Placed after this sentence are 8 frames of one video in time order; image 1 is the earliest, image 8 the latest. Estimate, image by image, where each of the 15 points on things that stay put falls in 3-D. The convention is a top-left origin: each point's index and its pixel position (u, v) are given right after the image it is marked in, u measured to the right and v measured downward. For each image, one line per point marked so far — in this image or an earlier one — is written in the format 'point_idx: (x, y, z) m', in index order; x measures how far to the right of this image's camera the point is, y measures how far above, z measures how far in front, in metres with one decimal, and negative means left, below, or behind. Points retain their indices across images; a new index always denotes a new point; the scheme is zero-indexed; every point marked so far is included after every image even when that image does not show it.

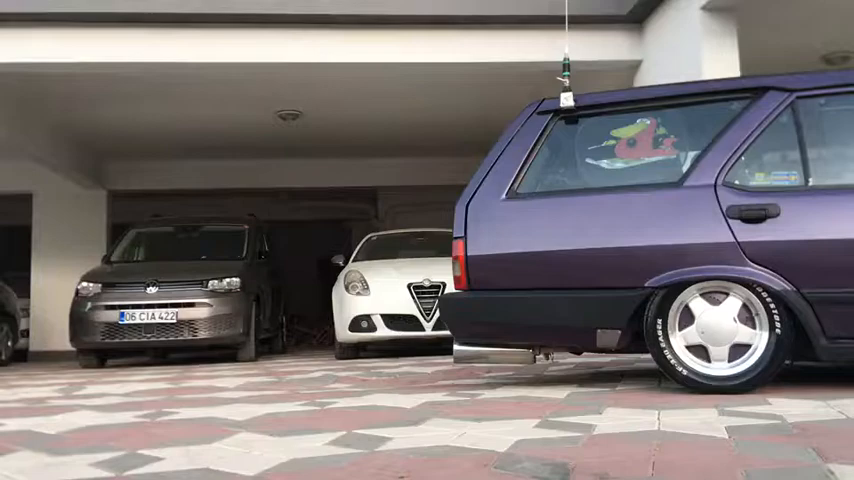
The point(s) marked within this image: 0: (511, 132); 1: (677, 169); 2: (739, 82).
0: (+0.7, +0.9, +4.4) m
1: (+2.0, +0.6, +4.1) m
2: (+2.5, +1.3, +4.1) m
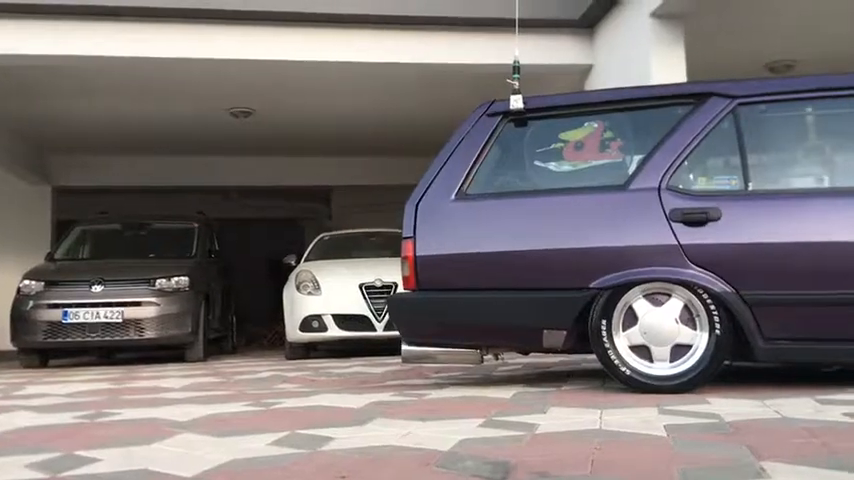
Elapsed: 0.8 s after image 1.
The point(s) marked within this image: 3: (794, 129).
0: (+0.3, +0.9, +4.4) m
1: (+1.6, +0.6, +4.2) m
2: (+2.1, +1.3, +4.2) m
3: (+2.9, +0.9, +4.1) m
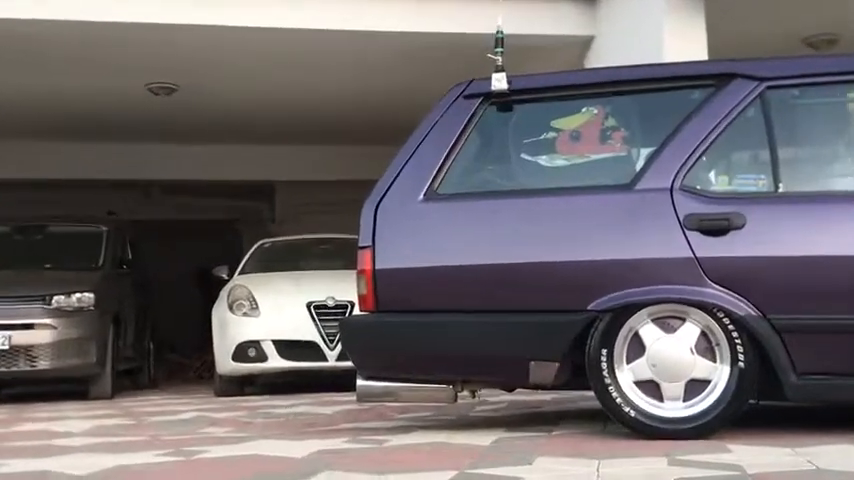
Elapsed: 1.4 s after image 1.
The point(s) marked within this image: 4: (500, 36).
0: (0.0, +0.9, +3.6) m
1: (+1.3, +0.5, +3.4) m
2: (+1.9, +1.2, +3.5) m
3: (+2.7, +0.8, +3.4) m
4: (+0.5, +1.4, +3.6) m
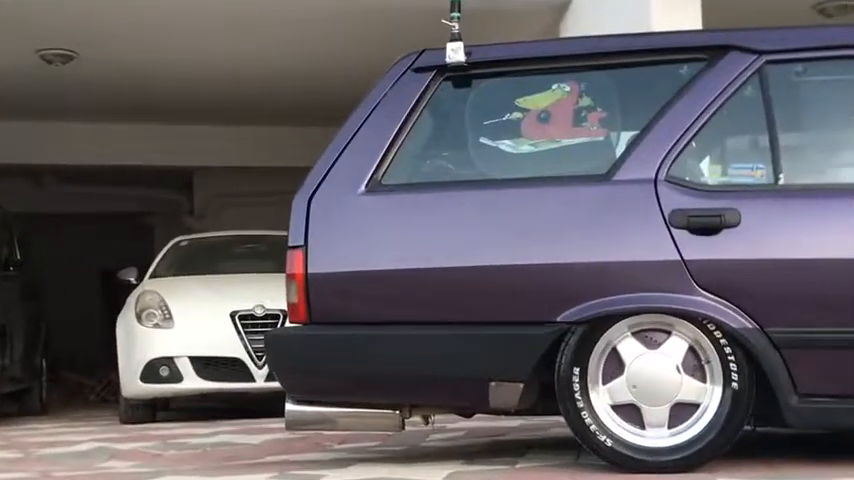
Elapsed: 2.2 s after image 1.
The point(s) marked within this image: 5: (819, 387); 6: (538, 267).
0: (-0.3, +0.9, +3.1) m
1: (+1.0, +0.5, +2.9) m
2: (+1.5, +1.2, +3.0) m
3: (+2.3, +0.8, +2.9) m
4: (+0.2, +1.4, +3.0) m
5: (+2.2, -0.8, +2.8) m
6: (+0.6, -0.2, +2.8) m
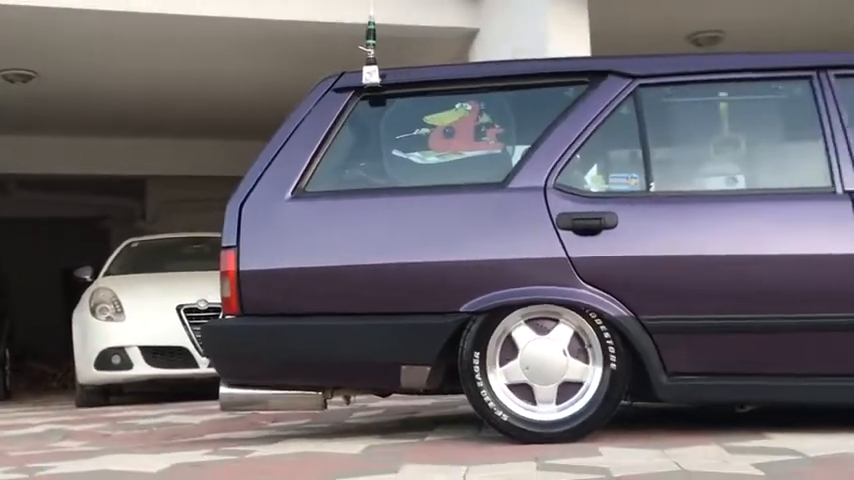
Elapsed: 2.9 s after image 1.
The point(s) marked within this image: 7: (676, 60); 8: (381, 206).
0: (-0.9, +0.9, +3.5) m
1: (+0.5, +0.5, +3.3) m
2: (+1.0, +1.2, +3.4) m
3: (+1.8, +0.8, +3.4) m
4: (-0.4, +1.4, +3.4) m
5: (+1.7, -0.8, +3.3) m
6: (+0.1, -0.2, +3.2) m
7: (+1.7, +1.2, +3.4) m
8: (-0.3, +0.2, +3.3) m
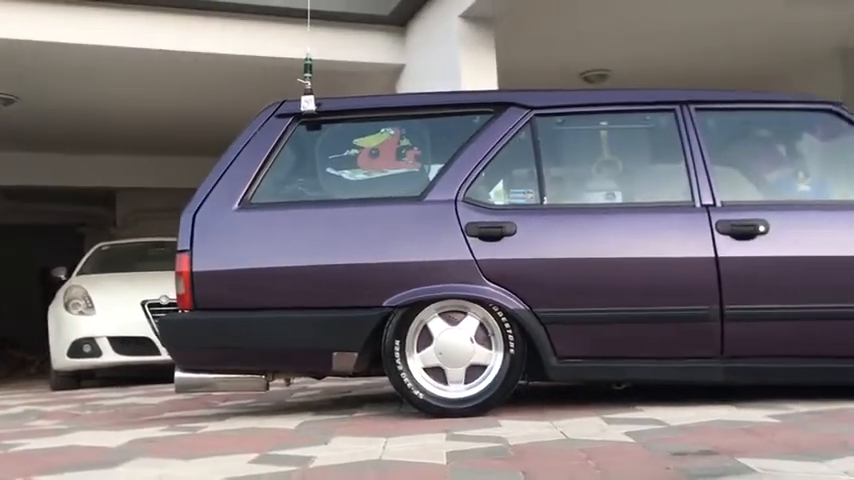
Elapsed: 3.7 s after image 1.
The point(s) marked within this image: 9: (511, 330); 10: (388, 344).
0: (-1.4, +0.8, +4.0) m
1: (-0.1, +0.4, +3.9) m
2: (+0.4, +1.1, +4.0) m
3: (+1.3, +0.8, +4.0) m
4: (-0.9, +1.4, +4.0) m
5: (+1.1, -0.8, +3.9) m
6: (-0.5, -0.2, +3.8) m
7: (+1.1, +1.2, +4.1) m
8: (-0.8, +0.2, +3.9) m
9: (+0.6, -0.7, +3.9) m
10: (-0.3, -0.8, +3.9) m
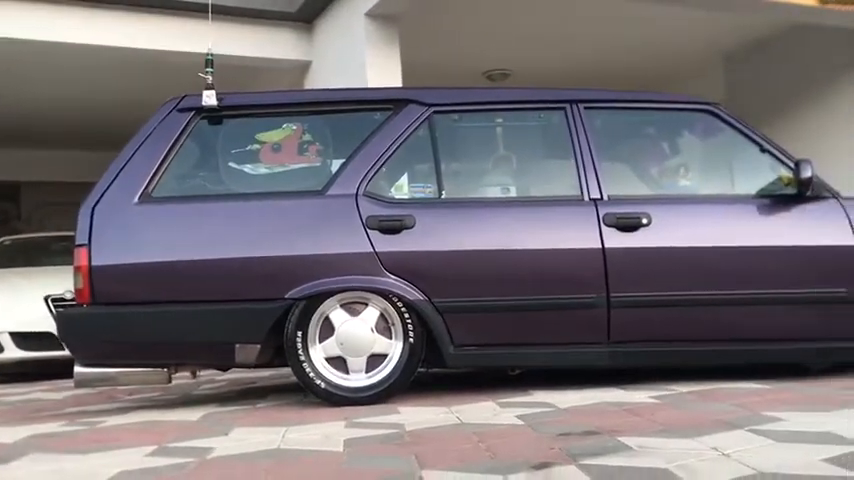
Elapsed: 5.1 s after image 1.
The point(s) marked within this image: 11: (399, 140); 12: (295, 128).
0: (-2.2, +0.9, +4.0) m
1: (-0.8, +0.5, +4.0) m
2: (-0.3, +1.2, +4.1) m
3: (+0.5, +0.8, +4.2) m
4: (-1.7, +1.4, +4.0) m
5: (+0.3, -0.8, +4.0) m
6: (-1.2, -0.1, +3.9) m
7: (+0.3, +1.2, +4.2) m
8: (-1.6, +0.2, +3.9) m
9: (-0.1, -0.6, +4.0) m
10: (-1.1, -0.7, +3.9) m
11: (-0.2, +0.8, +4.0) m
12: (-1.0, +0.9, +4.1) m
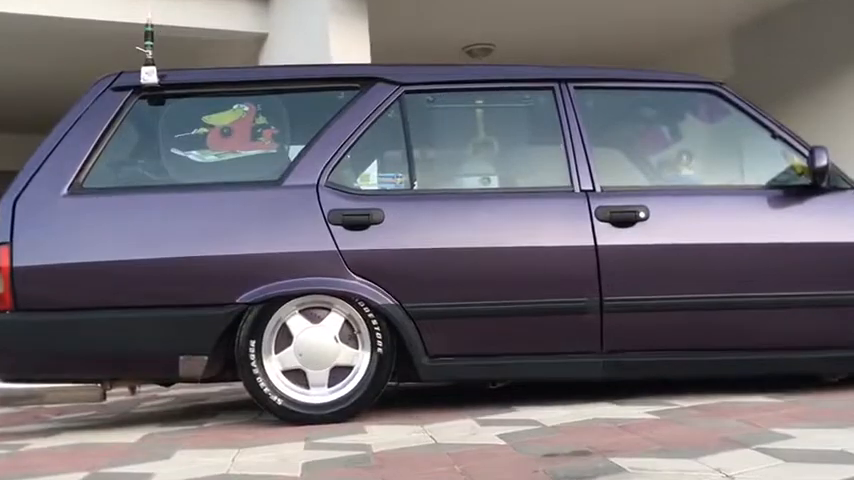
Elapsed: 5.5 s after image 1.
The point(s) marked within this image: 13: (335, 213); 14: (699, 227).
0: (-2.4, +0.9, +3.5) m
1: (-1.0, +0.5, +3.5) m
2: (-0.5, +1.2, +3.7) m
3: (+0.3, +0.8, +3.7) m
4: (-1.9, +1.5, +3.5) m
5: (+0.1, -0.8, +3.6) m
6: (-1.4, -0.1, +3.4) m
7: (+0.1, +1.2, +3.7) m
8: (-1.8, +0.3, +3.4) m
9: (-0.3, -0.6, +3.5) m
10: (-1.3, -0.7, +3.5) m
11: (-0.4, +0.8, +3.6) m
12: (-1.2, +0.9, +3.6) m
13: (-0.6, +0.2, +3.5) m
14: (+1.9, +0.1, +3.5) m
